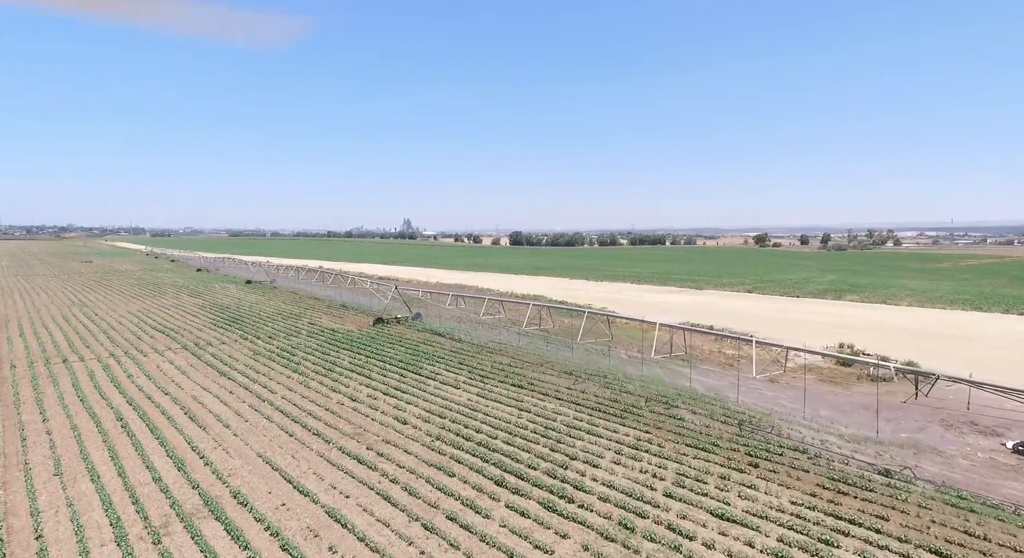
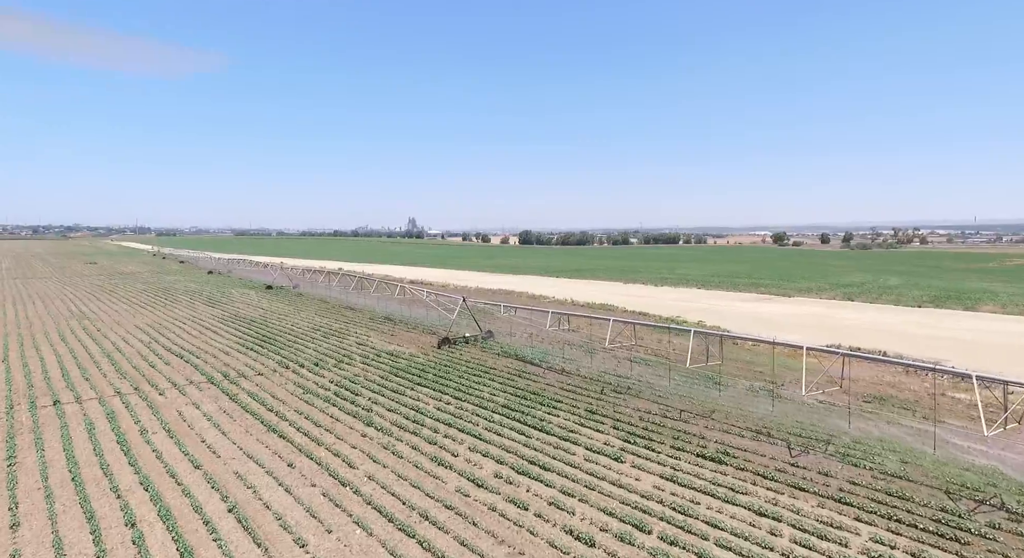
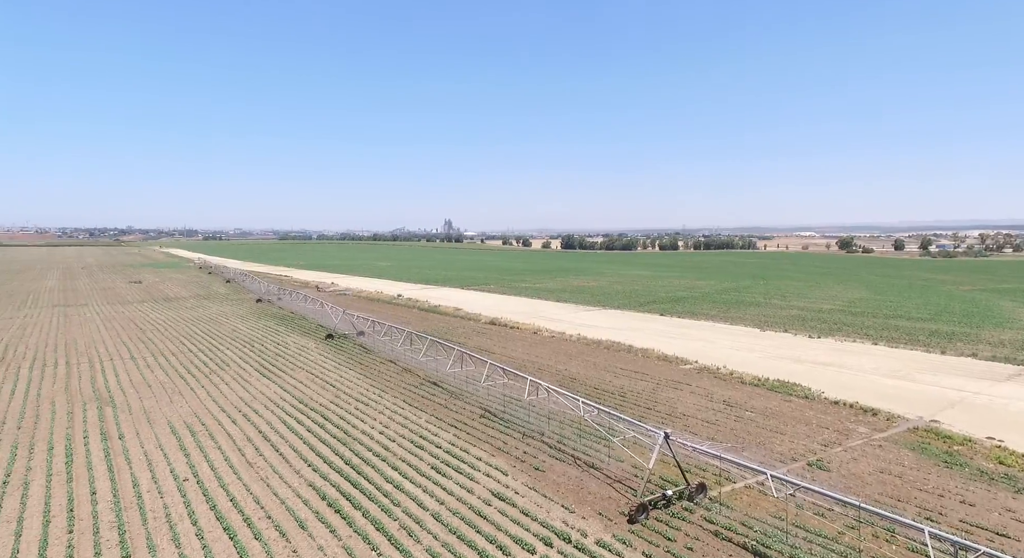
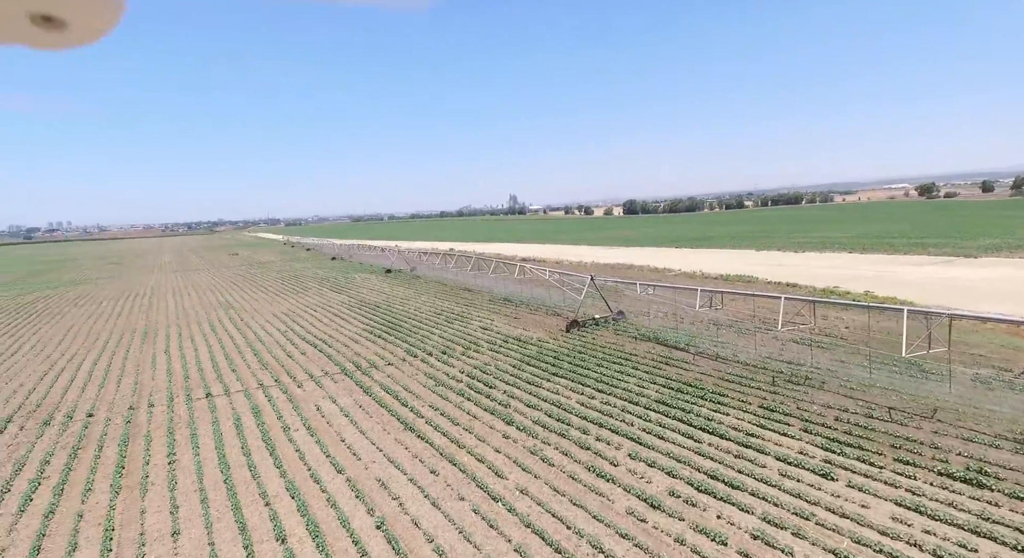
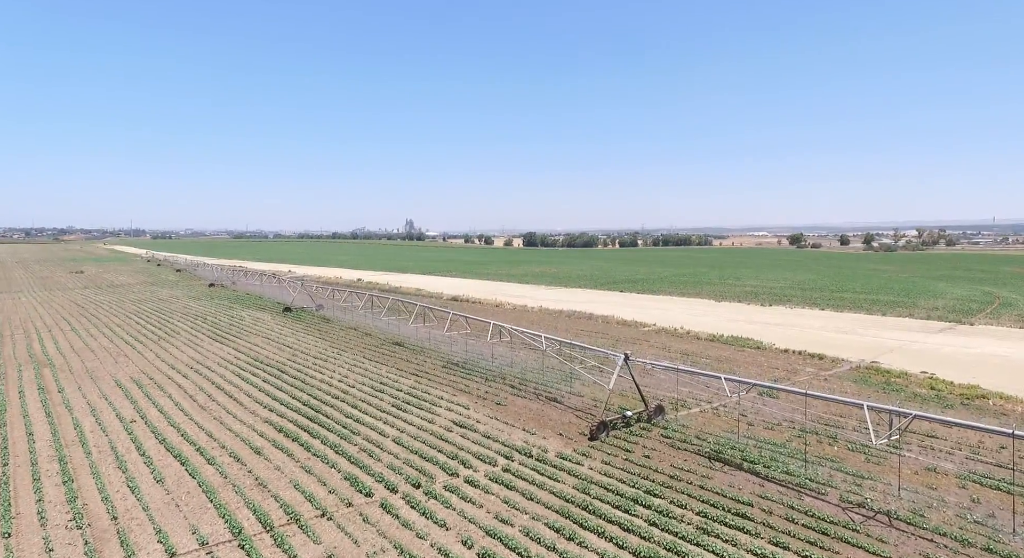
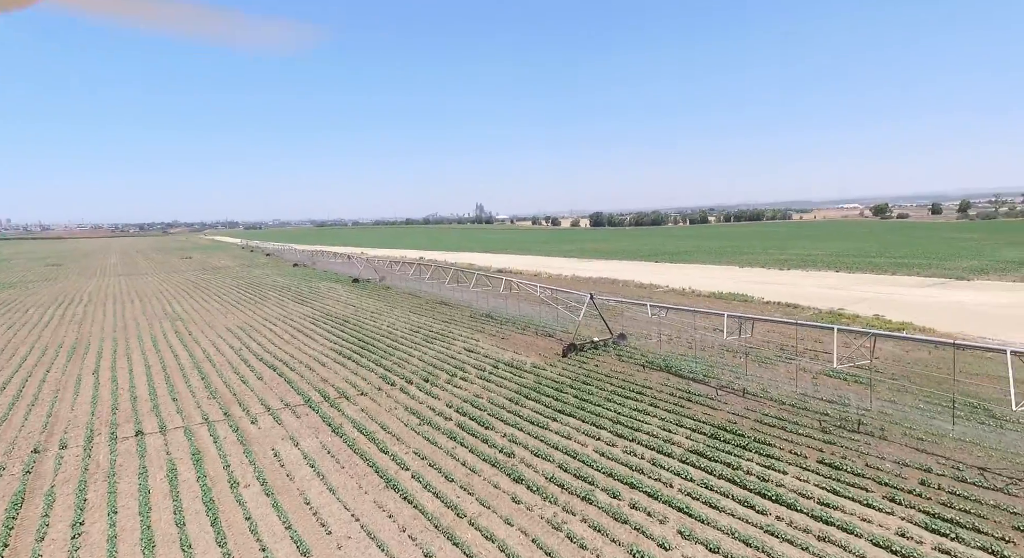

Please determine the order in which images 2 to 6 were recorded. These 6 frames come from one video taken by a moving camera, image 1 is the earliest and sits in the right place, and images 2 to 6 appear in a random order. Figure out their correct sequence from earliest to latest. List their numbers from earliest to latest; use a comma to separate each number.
2, 4, 6, 5, 3
